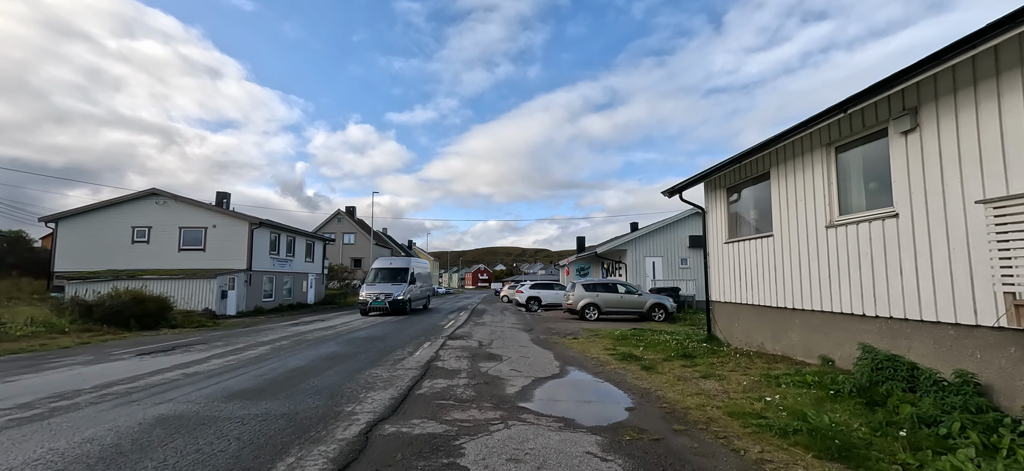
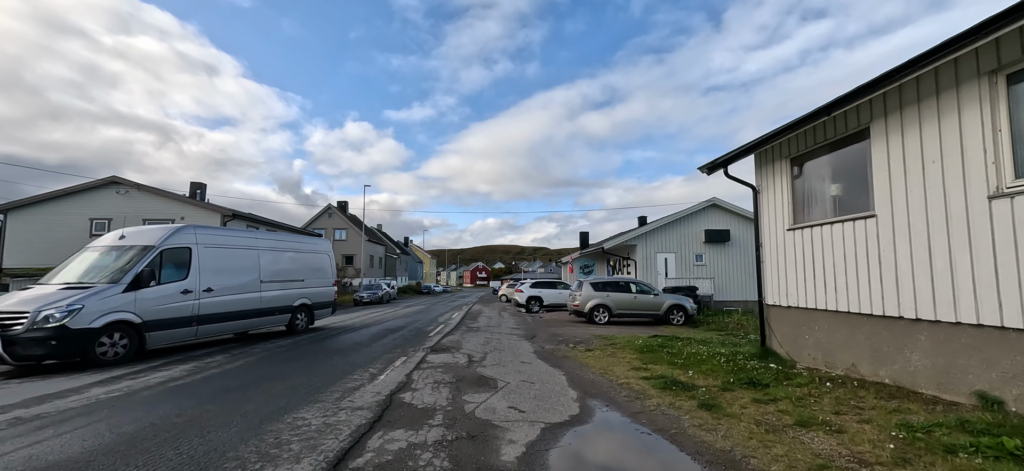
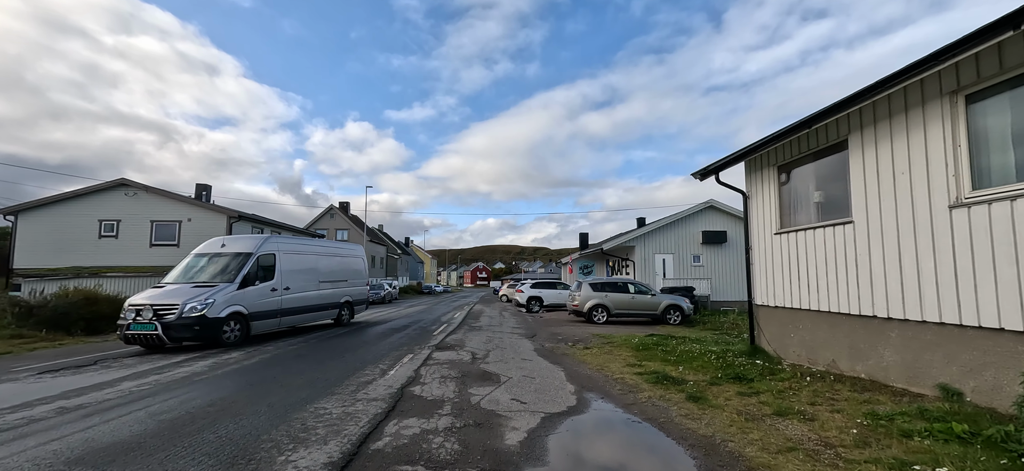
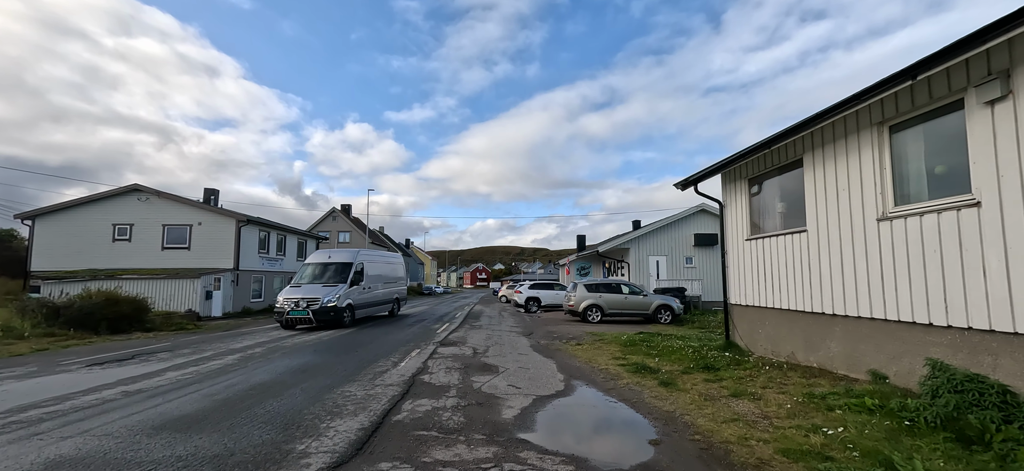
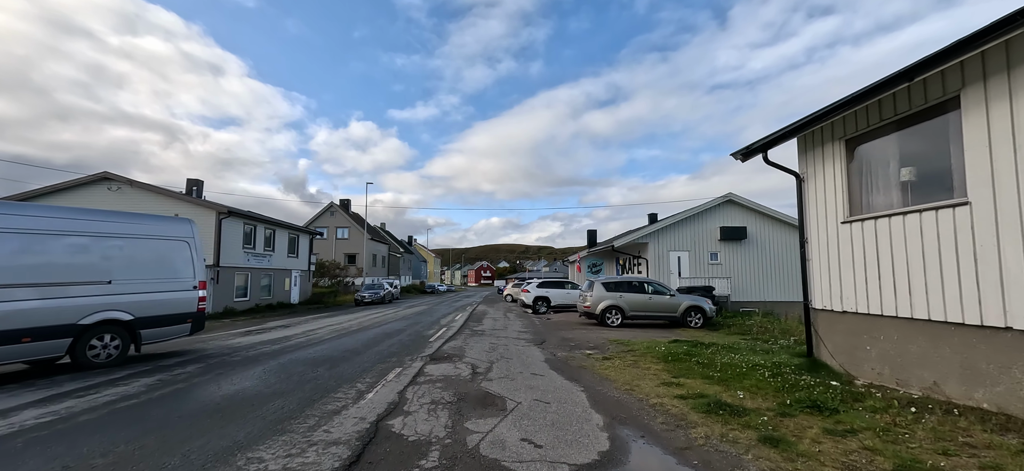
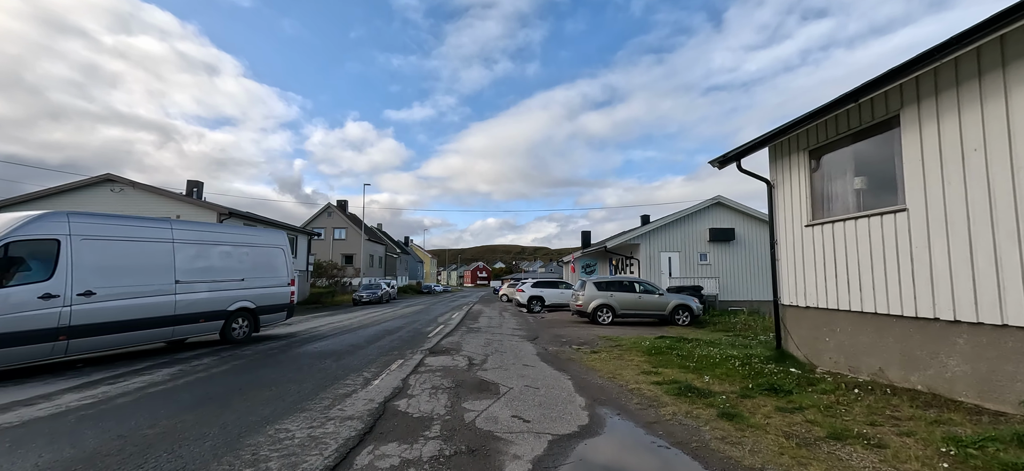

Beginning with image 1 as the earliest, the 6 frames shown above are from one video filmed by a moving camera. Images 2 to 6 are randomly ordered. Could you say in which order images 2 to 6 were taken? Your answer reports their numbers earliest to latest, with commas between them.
4, 3, 2, 6, 5
